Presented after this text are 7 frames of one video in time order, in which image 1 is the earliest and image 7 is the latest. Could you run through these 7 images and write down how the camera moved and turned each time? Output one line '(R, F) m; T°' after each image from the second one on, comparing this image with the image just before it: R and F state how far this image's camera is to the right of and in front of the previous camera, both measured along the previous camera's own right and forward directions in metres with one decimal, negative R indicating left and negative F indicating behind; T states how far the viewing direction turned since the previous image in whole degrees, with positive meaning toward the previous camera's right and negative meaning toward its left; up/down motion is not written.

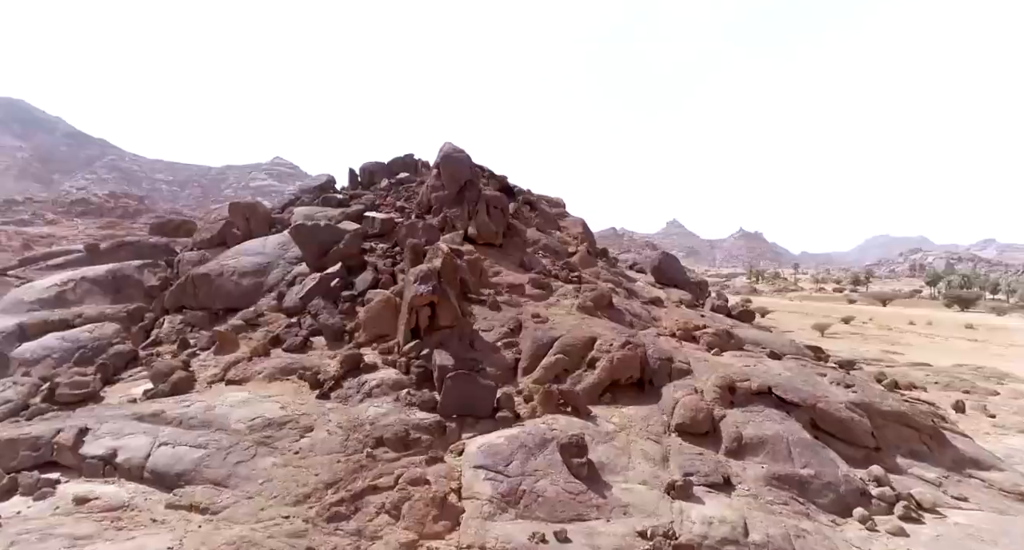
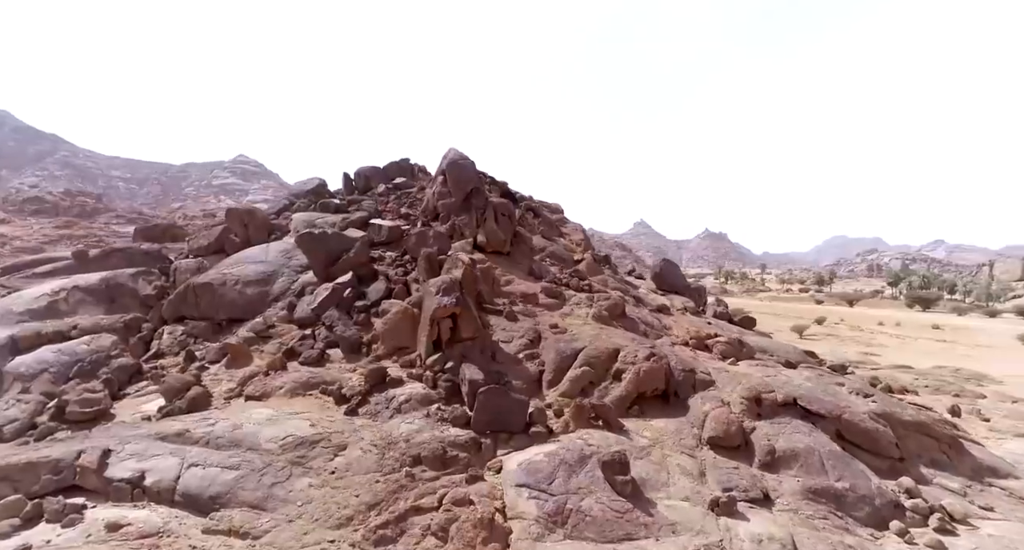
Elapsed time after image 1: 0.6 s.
(-0.4, 0.0) m; +2°
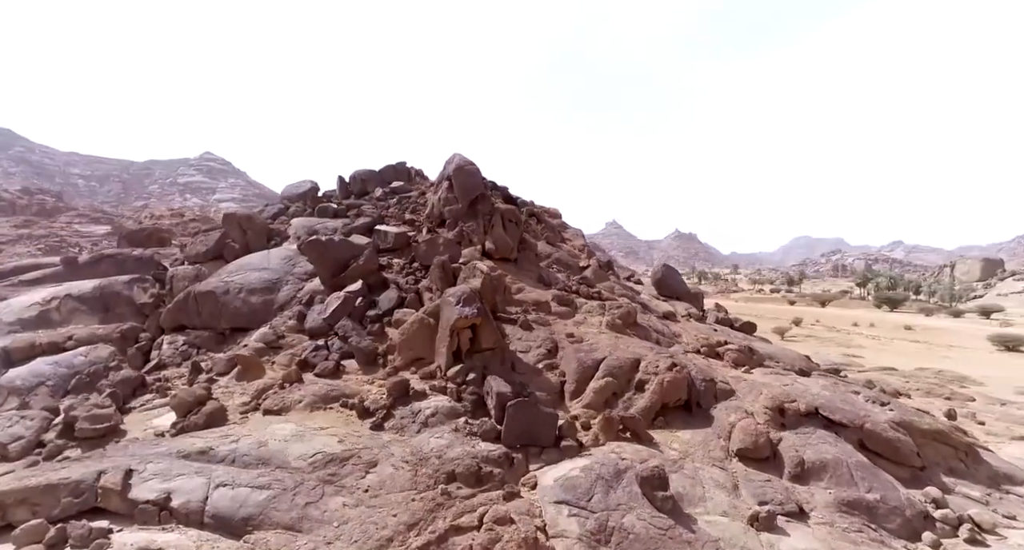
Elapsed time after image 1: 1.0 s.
(-0.4, +0.1) m; +2°
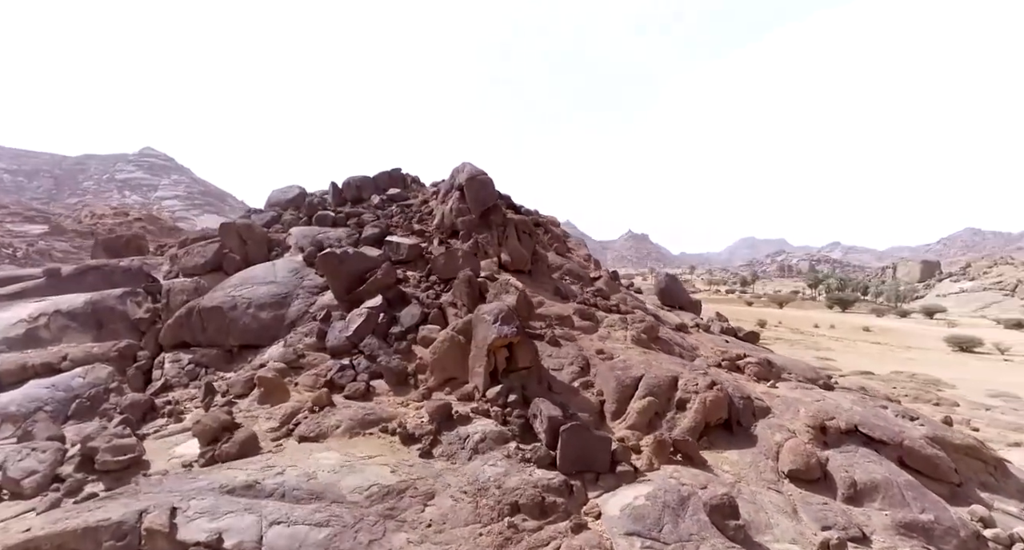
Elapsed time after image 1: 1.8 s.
(-0.6, +0.1) m; +3°
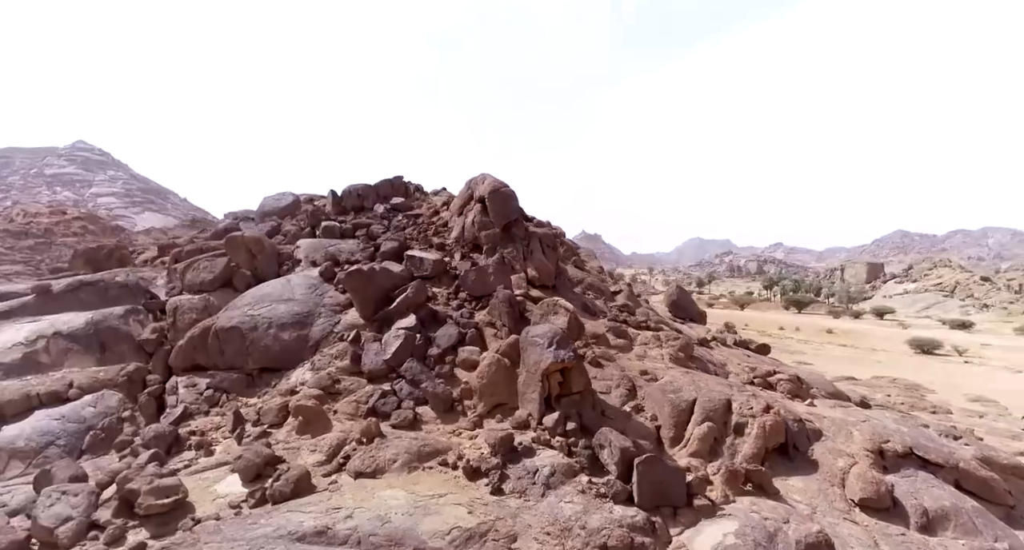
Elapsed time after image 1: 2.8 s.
(-0.7, +0.2) m; +3°
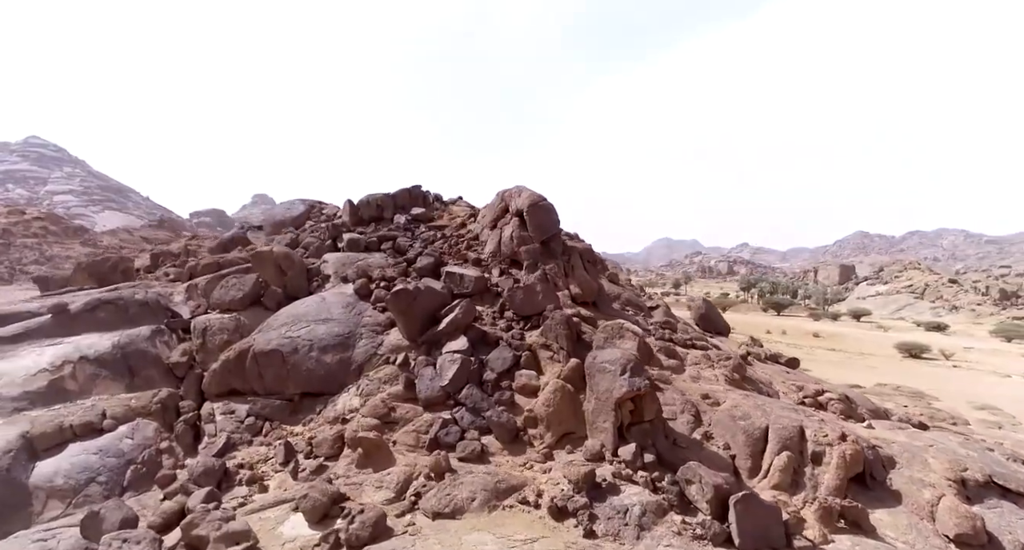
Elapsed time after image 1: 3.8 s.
(-0.7, +0.2) m; +1°
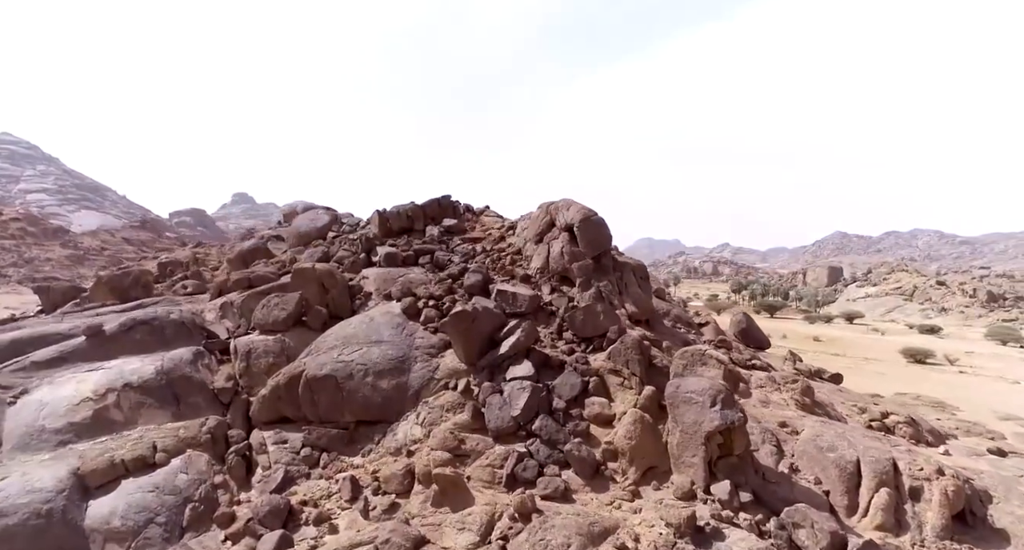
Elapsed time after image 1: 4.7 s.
(-0.7, +0.2) m; 0°
